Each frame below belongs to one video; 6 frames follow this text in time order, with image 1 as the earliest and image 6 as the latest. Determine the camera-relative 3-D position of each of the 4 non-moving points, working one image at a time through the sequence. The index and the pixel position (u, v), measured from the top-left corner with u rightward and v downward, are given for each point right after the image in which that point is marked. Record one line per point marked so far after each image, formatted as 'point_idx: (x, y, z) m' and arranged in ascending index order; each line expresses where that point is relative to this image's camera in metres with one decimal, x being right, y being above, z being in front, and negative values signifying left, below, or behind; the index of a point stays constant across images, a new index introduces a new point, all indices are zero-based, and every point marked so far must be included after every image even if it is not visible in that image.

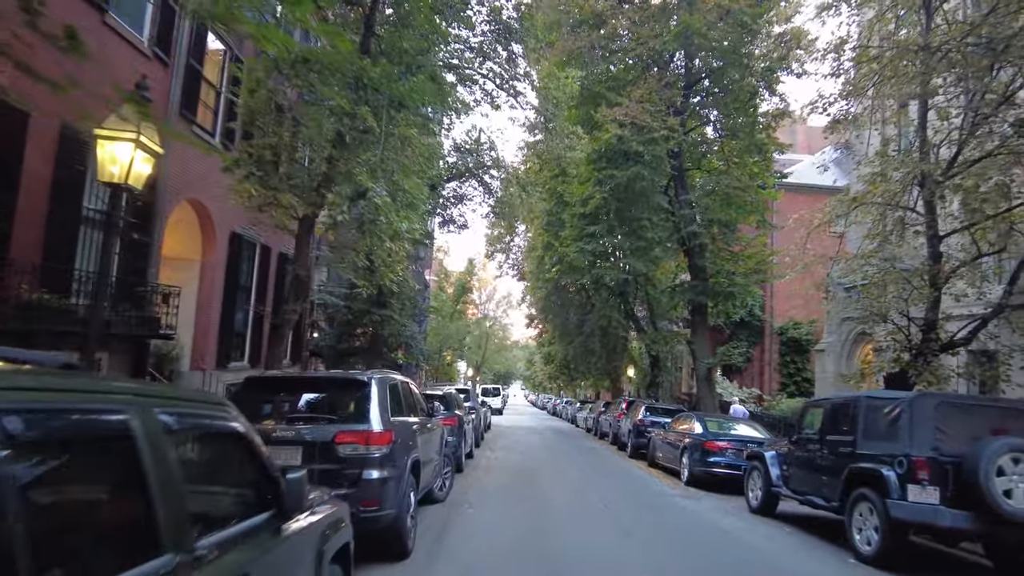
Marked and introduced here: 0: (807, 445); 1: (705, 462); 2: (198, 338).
0: (+4.4, -2.3, +9.8) m
1: (+4.1, -3.7, +13.8) m
2: (-6.9, -1.1, +14.4) m
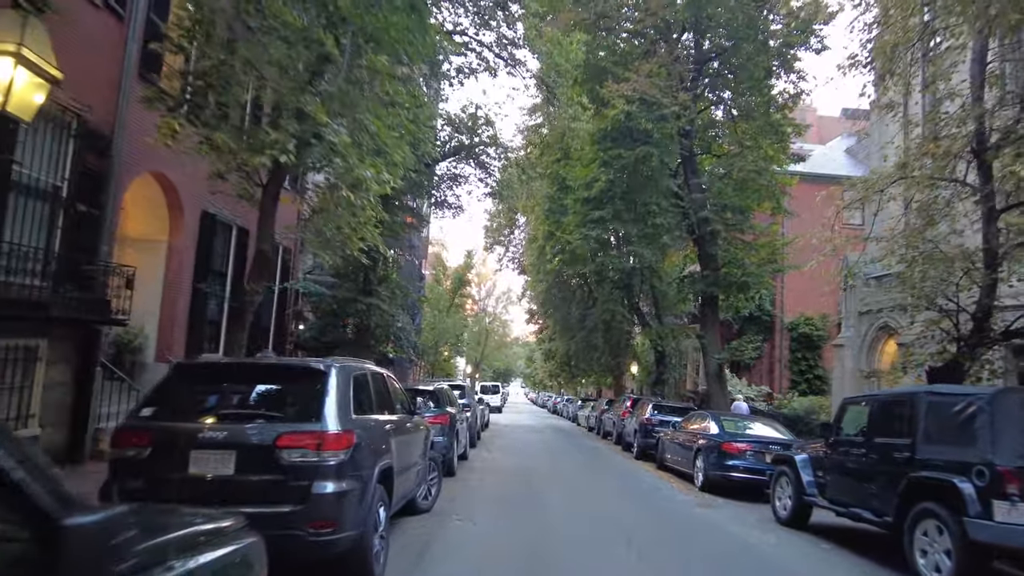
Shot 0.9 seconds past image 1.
0: (+4.3, -2.1, +8.5) m
1: (+4.0, -3.4, +12.5) m
2: (-6.9, -0.8, +13.1) m
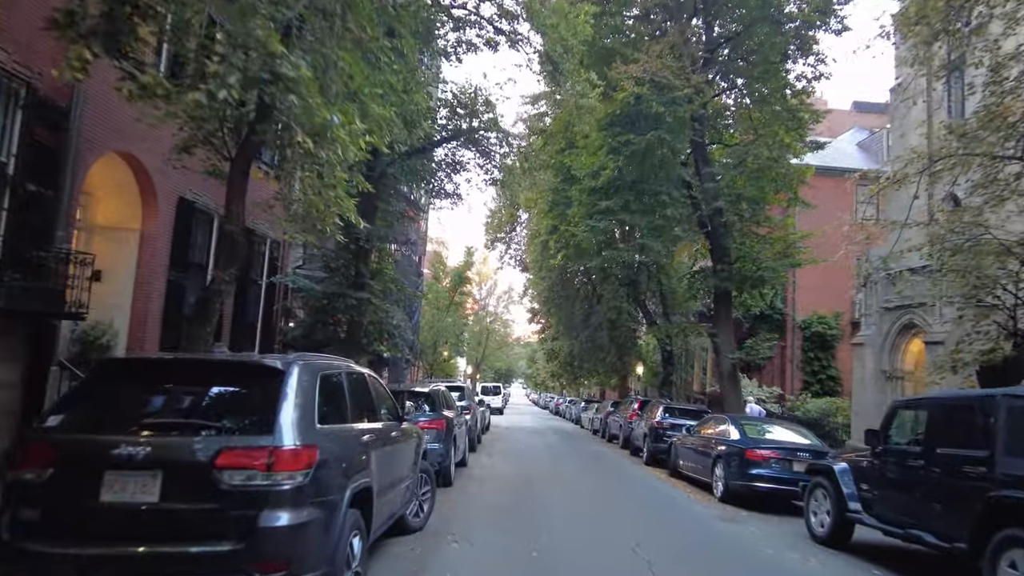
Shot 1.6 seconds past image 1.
0: (+4.4, -1.9, +7.4) m
1: (+4.1, -3.3, +11.4) m
2: (-6.9, -0.7, +12.0) m
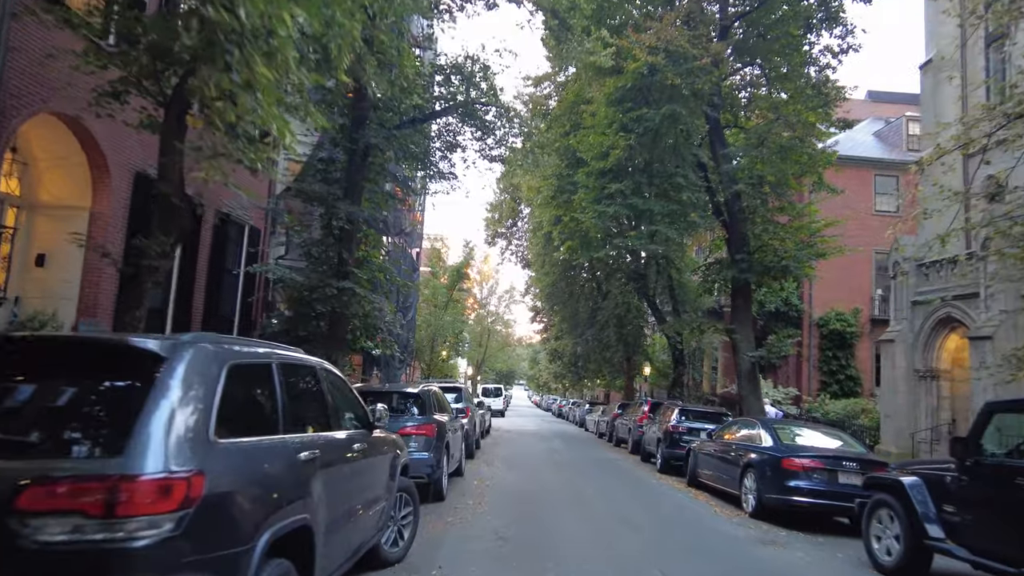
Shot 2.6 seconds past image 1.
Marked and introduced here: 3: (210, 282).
0: (+4.4, -1.7, +5.9) m
1: (+4.1, -3.0, +9.9) m
2: (-6.9, -0.4, +10.5) m
3: (-6.5, +0.1, +14.3) m
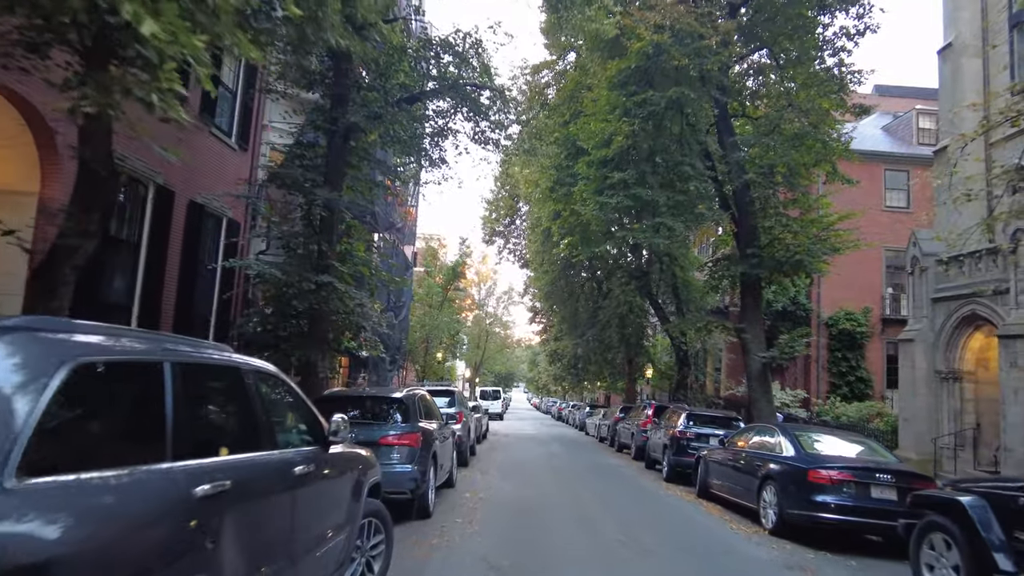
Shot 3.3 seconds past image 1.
0: (+4.3, -1.6, +4.8) m
1: (+4.0, -2.9, +8.9) m
2: (-7.0, -0.4, +9.5) m
3: (-6.6, +0.2, +13.3) m
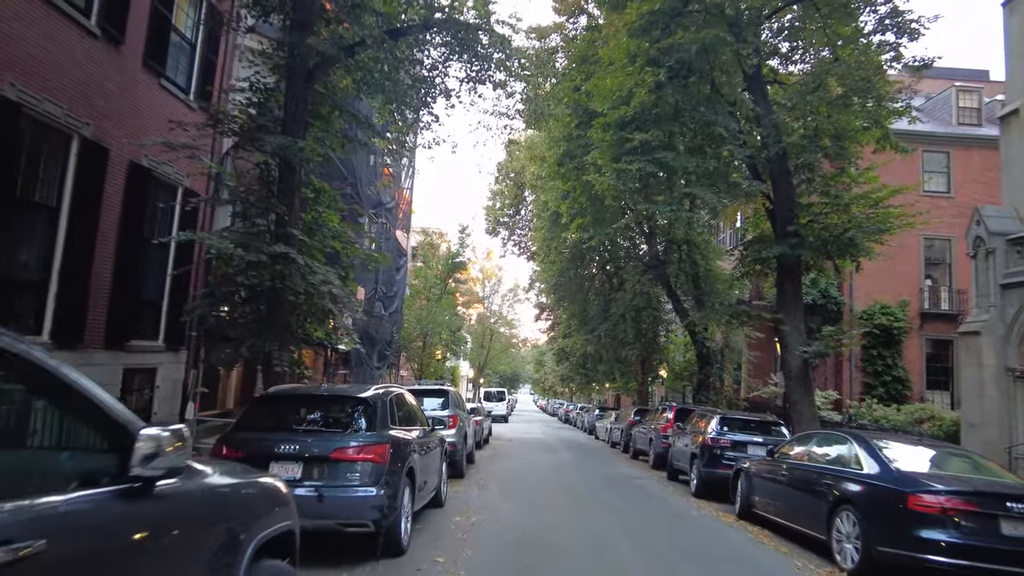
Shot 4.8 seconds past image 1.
0: (+4.2, -1.2, +2.6) m
1: (+4.0, -2.6, +6.6) m
2: (-7.0, 0.0, +7.3) m
3: (-6.6, +0.6, +11.1) m
